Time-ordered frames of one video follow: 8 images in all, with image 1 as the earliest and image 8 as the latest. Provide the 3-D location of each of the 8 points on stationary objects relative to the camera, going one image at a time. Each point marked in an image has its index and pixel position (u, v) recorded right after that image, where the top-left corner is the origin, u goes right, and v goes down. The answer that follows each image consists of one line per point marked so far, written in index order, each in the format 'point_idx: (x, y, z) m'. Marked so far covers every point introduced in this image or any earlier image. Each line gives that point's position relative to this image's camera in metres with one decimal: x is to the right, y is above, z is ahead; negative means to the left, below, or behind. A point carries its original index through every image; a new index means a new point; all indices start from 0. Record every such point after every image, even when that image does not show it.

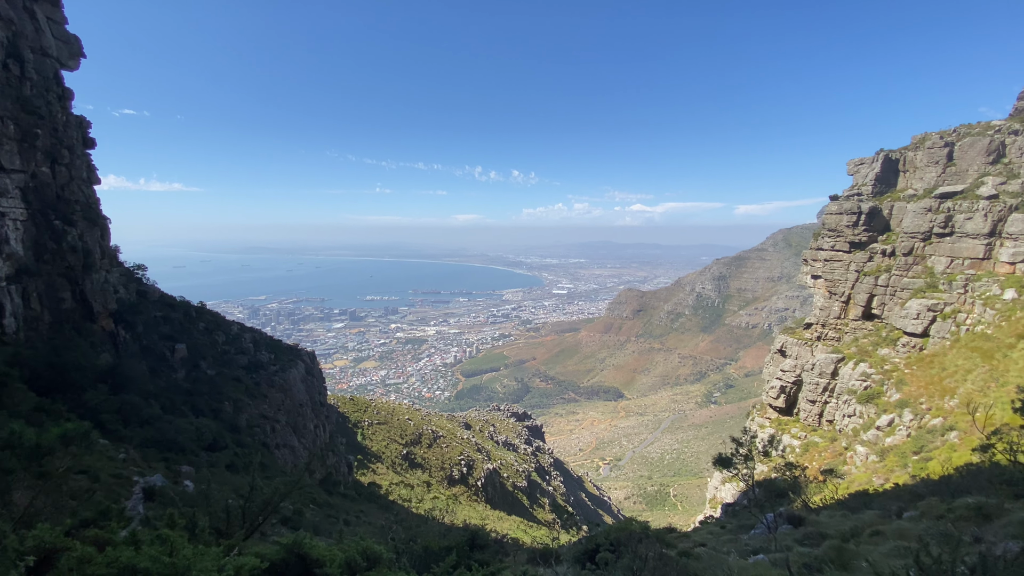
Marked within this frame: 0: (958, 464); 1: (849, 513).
0: (+19.2, -7.6, +18.0) m
1: (+14.6, -9.6, +18.0) m
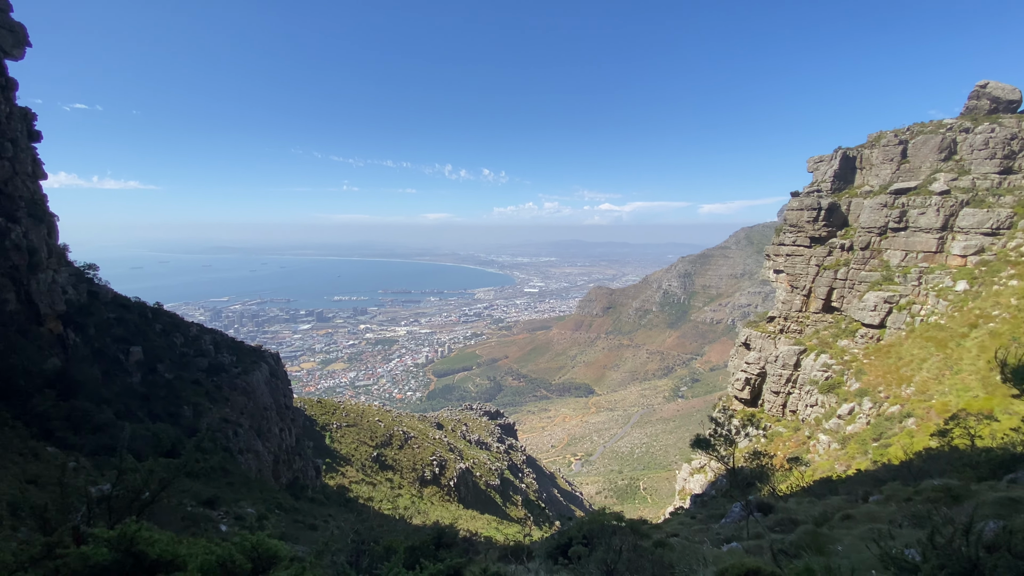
0: (+18.1, -7.2, +18.5) m
1: (+13.5, -9.2, +18.2) m
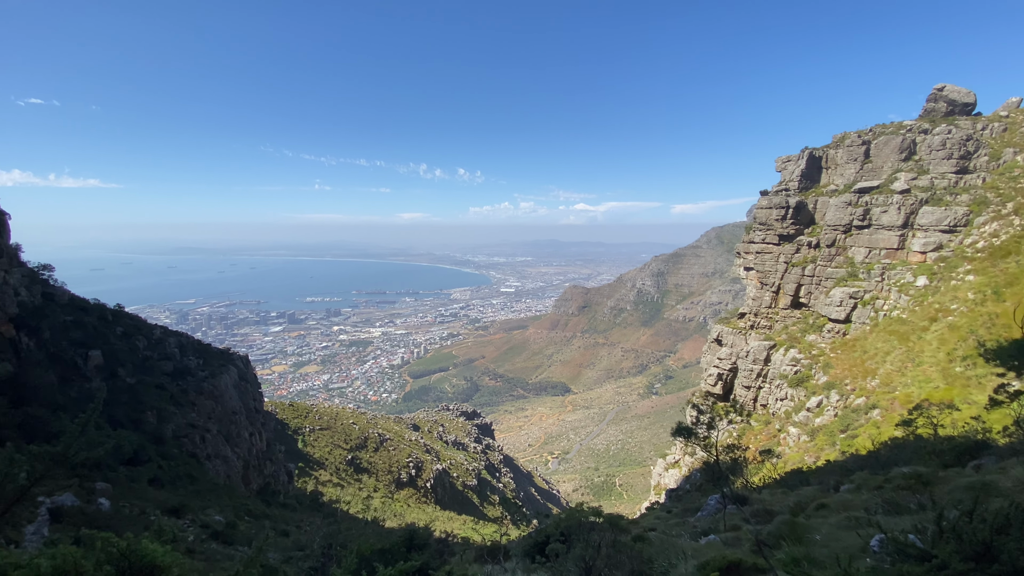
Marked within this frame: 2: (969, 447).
0: (+17.1, -7.0, +19.1) m
1: (+12.6, -9.0, +18.5) m
2: (+15.3, -5.2, +13.7) m
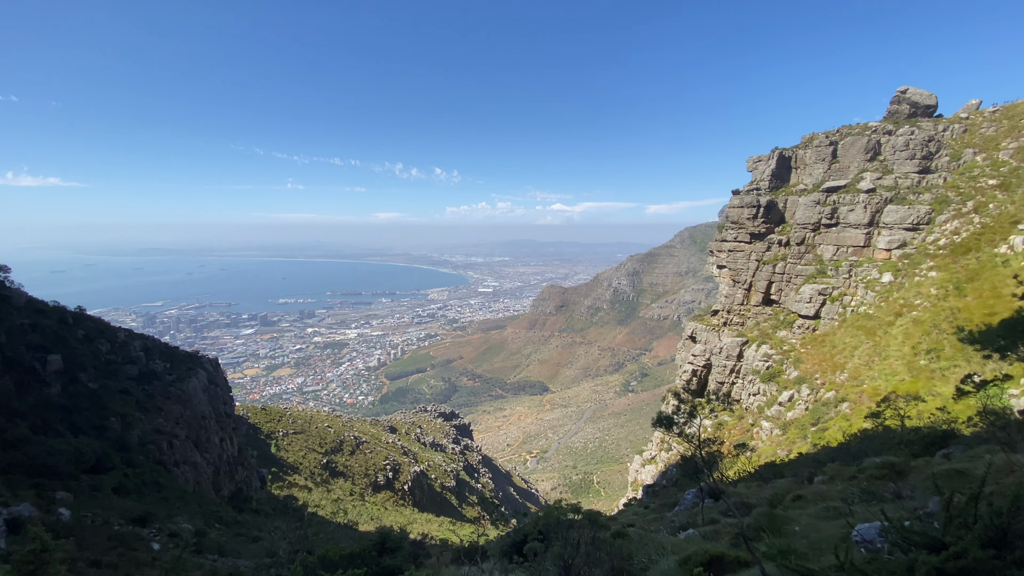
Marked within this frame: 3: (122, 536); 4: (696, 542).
0: (+16.2, -6.8, +19.6) m
1: (+11.7, -8.9, +18.8) m
2: (+14.6, -5.0, +14.1) m
3: (-12.4, -7.9, +13.2) m
4: (+5.8, -7.7, +12.5) m
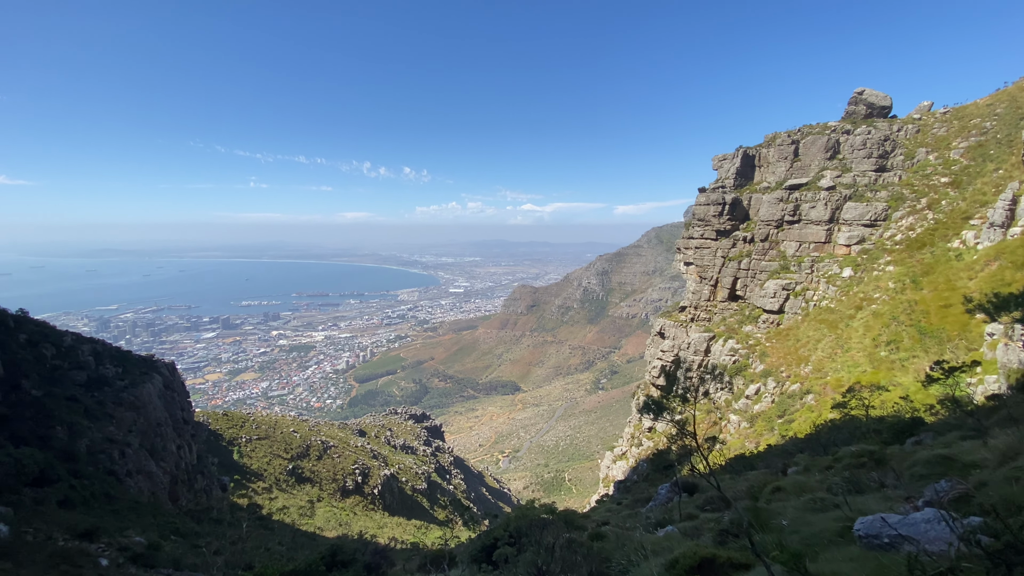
0: (+15.2, -6.5, +20.3) m
1: (+10.7, -8.6, +19.2) m
2: (+14.0, -4.7, +14.7) m
3: (-12.9, -7.8, +12.0) m
4: (+5.3, -7.5, +12.5) m
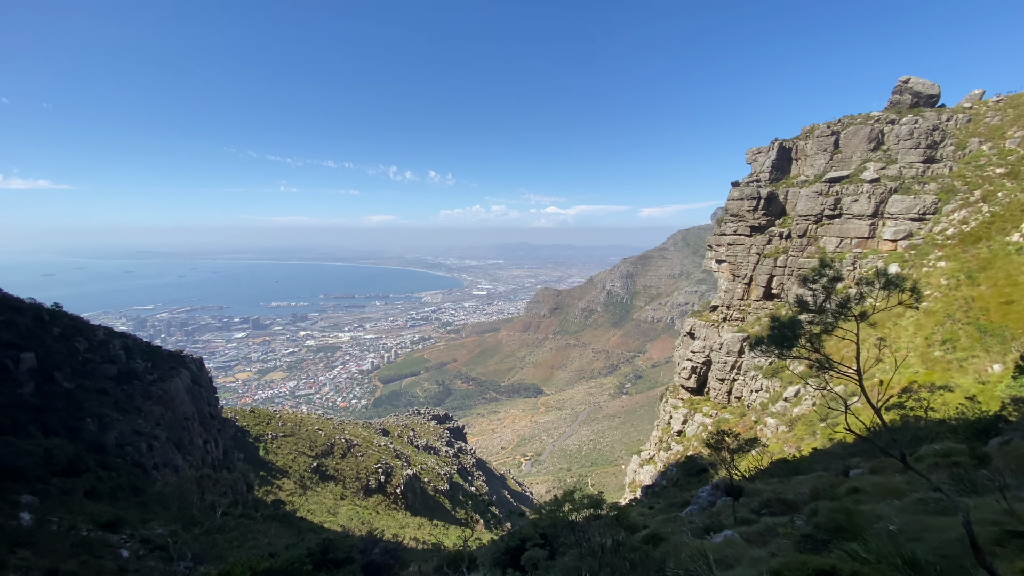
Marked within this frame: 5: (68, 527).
0: (+16.1, -6.3, +18.9) m
1: (+11.6, -8.4, +18.0) m
2: (+14.7, -4.5, +13.3) m
3: (-12.4, -7.5, +12.1) m
4: (+5.8, -7.2, +11.6) m
5: (-13.6, -7.4, +12.6) m
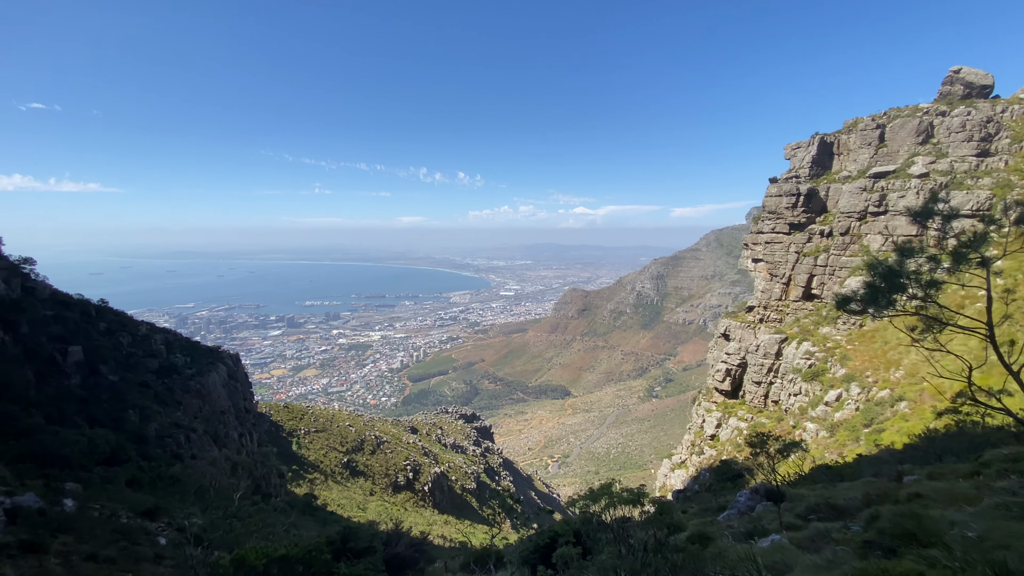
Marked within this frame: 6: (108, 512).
0: (+17.0, -6.3, +17.7) m
1: (+12.4, -8.4, +17.1) m
2: (+15.1, -4.5, +12.3) m
3: (-11.9, -7.3, +12.8) m
4: (+6.2, -7.2, +11.1) m
5: (-13.1, -7.3, +13.4) m
6: (-13.2, -7.2, +13.5) m
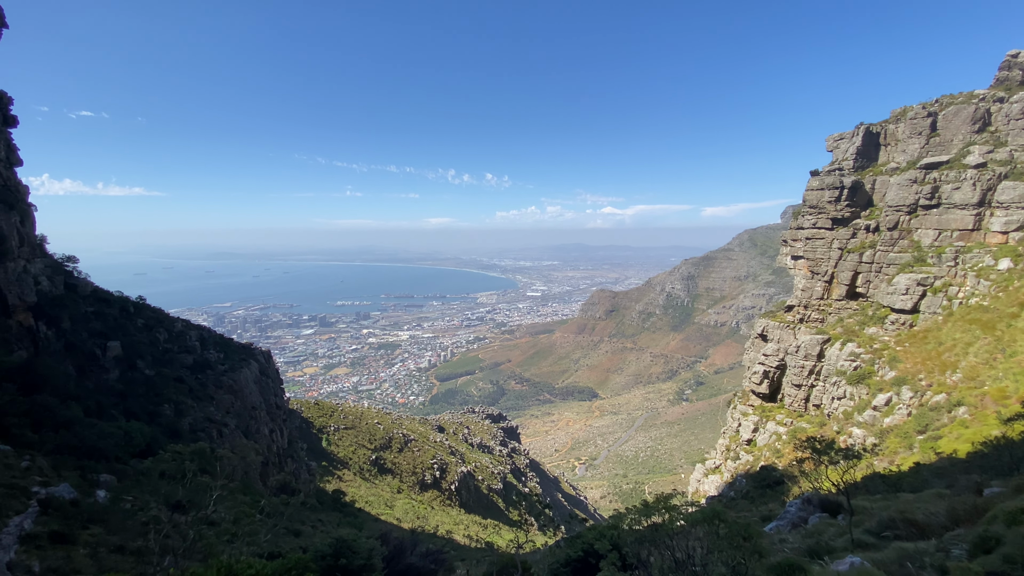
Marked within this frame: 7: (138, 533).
0: (+17.8, -6.2, +16.2) m
1: (+13.2, -8.3, +15.9) m
2: (+15.6, -4.4, +10.9) m
3: (-11.4, -7.2, +13.3) m
4: (+6.6, -7.1, +10.4) m
5: (-12.5, -7.2, +13.9) m
6: (-12.6, -7.1, +14.0) m
7: (-11.2, -7.1, +12.4) m
